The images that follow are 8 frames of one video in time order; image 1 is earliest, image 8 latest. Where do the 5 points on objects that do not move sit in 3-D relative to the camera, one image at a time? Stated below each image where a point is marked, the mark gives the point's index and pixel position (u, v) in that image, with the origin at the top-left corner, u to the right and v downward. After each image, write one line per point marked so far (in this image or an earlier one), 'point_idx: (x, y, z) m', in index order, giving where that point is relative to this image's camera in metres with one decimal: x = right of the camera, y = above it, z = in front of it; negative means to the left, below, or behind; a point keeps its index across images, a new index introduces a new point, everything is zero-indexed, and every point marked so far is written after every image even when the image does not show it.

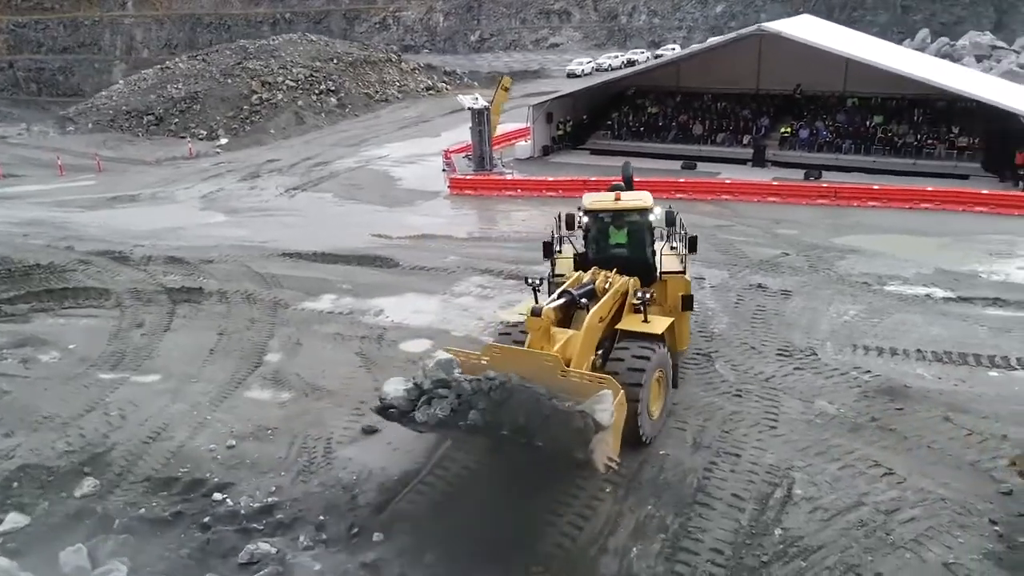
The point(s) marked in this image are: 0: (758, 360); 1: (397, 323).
0: (+3.4, -1.0, +10.8) m
1: (-1.9, -0.6, +13.0) m
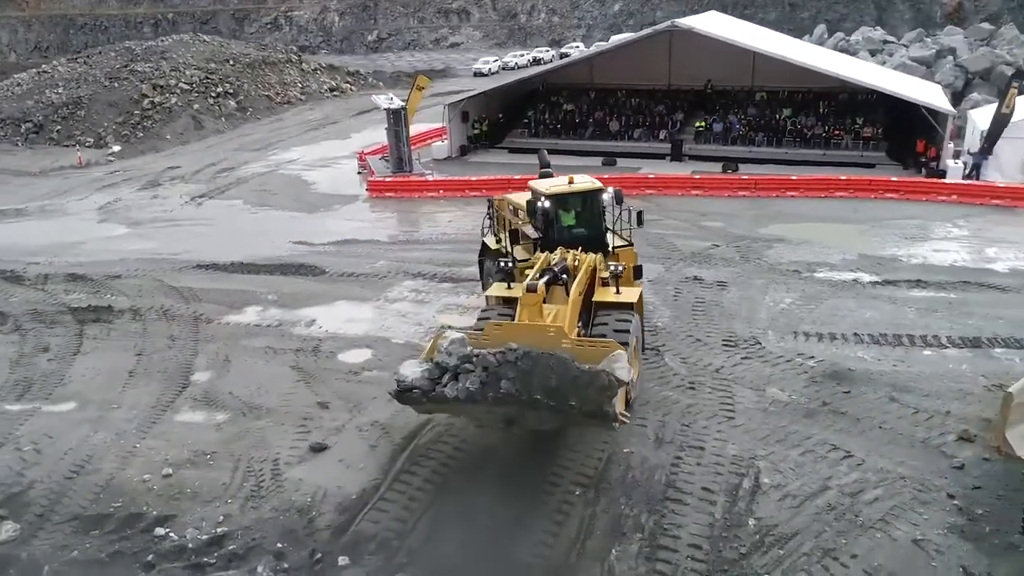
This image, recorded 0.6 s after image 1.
0: (+2.7, -0.9, +10.9) m
1: (-2.9, -0.7, +12.5) m
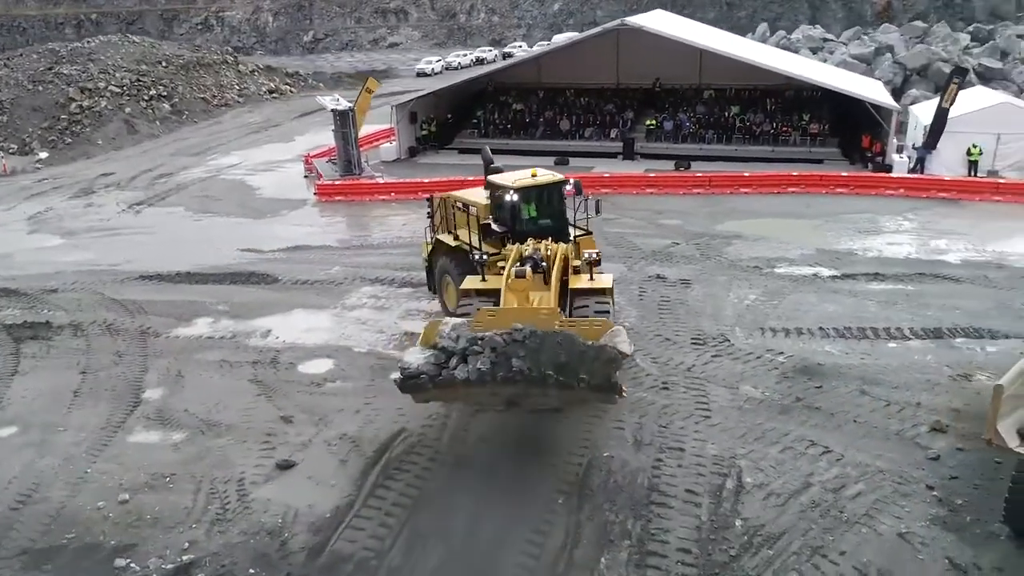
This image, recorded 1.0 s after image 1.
0: (+2.3, -0.9, +10.9) m
1: (-3.4, -0.8, +12.0) m
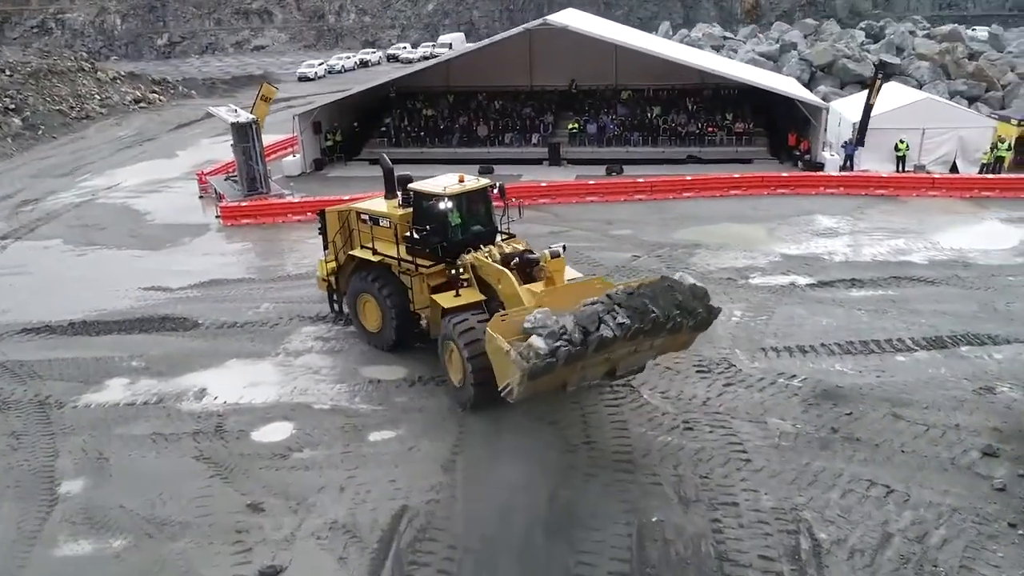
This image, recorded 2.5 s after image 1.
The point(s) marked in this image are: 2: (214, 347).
0: (+2.2, -1.2, +9.9) m
1: (-3.6, -1.5, +10.1) m
2: (-4.5, -0.9, +11.7) m
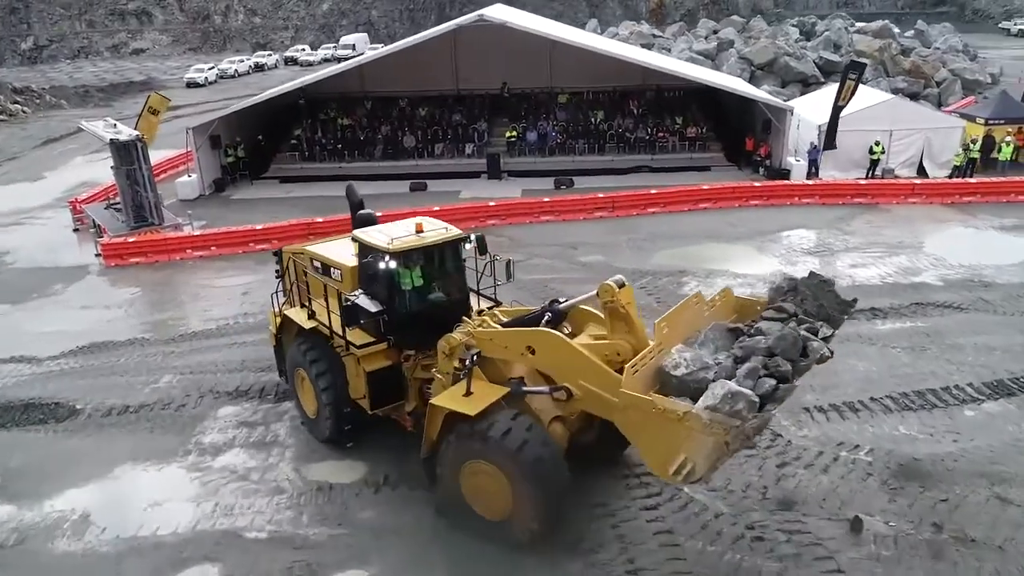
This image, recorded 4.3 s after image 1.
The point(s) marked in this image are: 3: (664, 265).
0: (+2.2, -1.8, +7.8) m
1: (-3.6, -2.3, +7.4) m
2: (-4.7, -1.8, +8.9) m
3: (+2.5, +0.4, +13.0) m
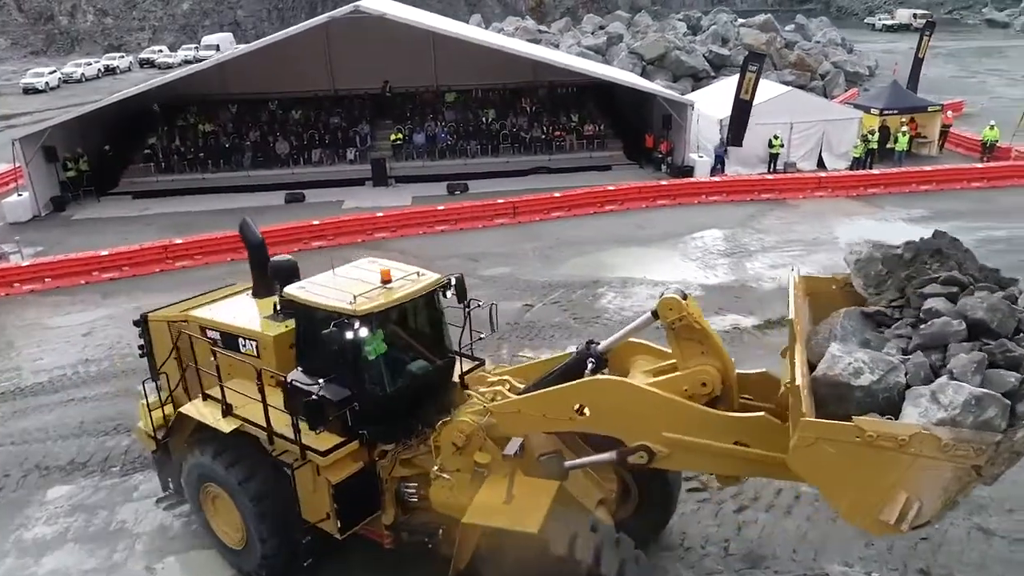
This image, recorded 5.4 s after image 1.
0: (+1.4, -1.9, +6.7) m
1: (-4.1, -2.8, +5.4) m
2: (-5.5, -2.3, +6.7) m
3: (+0.9, +0.2, +11.9) m
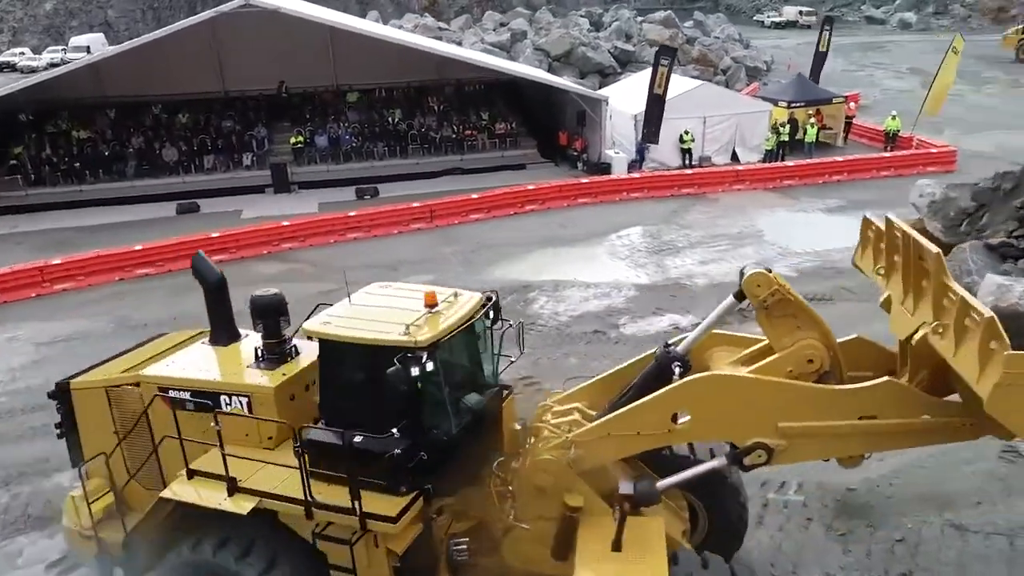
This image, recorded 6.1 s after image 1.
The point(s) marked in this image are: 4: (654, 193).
0: (+1.1, -2.0, +6.2) m
1: (-4.2, -3.1, +4.3) m
2: (-5.7, -2.6, +5.4) m
3: (-0.1, +0.1, +11.3) m
4: (+2.6, +1.8, +14.6) m
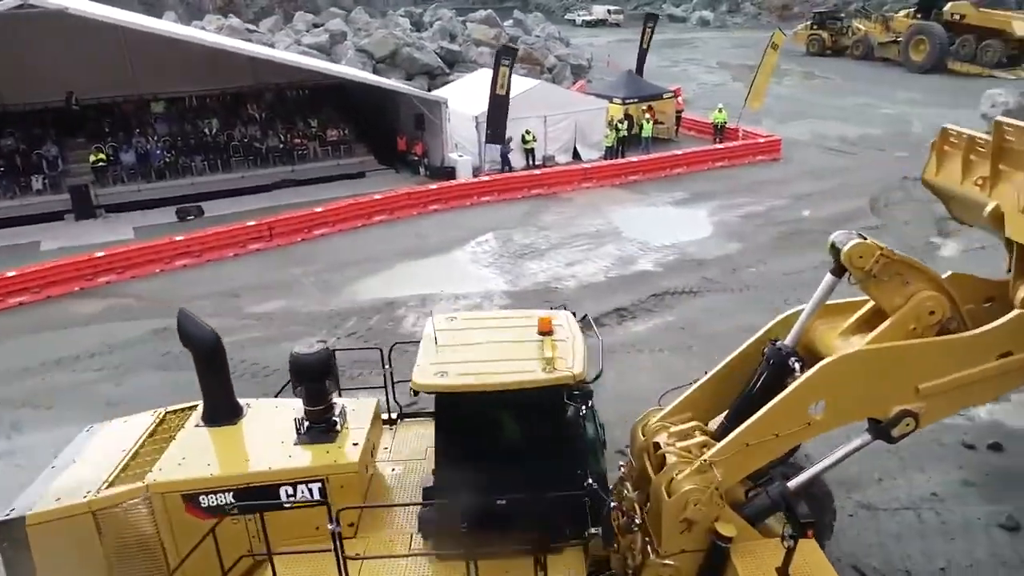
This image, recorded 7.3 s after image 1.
0: (+0.5, -2.1, +5.8) m
1: (-4.1, -3.6, +2.7) m
2: (-5.8, -3.3, +3.5) m
3: (-2.0, -0.1, +10.5) m
4: (-0.2, +1.7, +14.3) m
